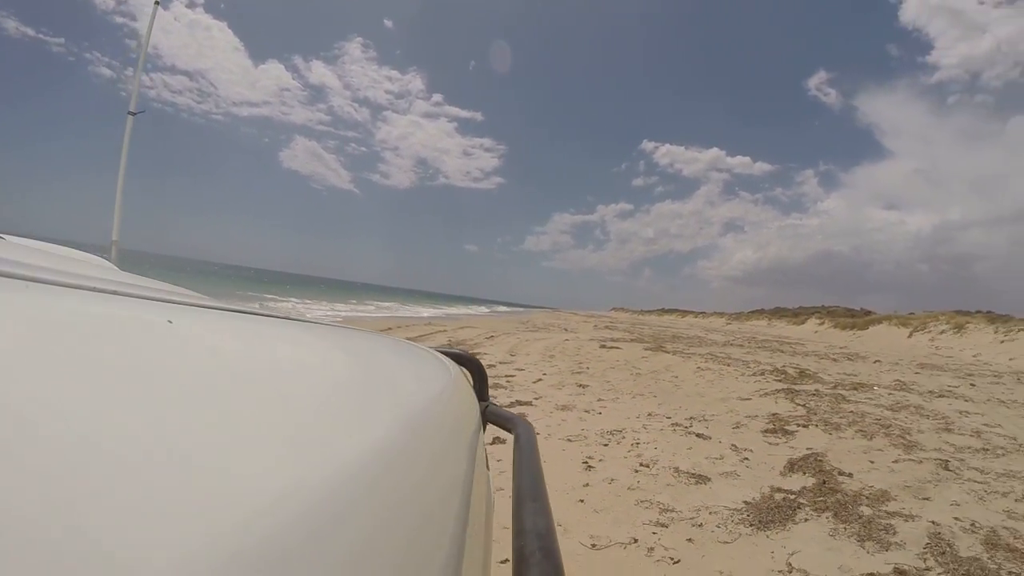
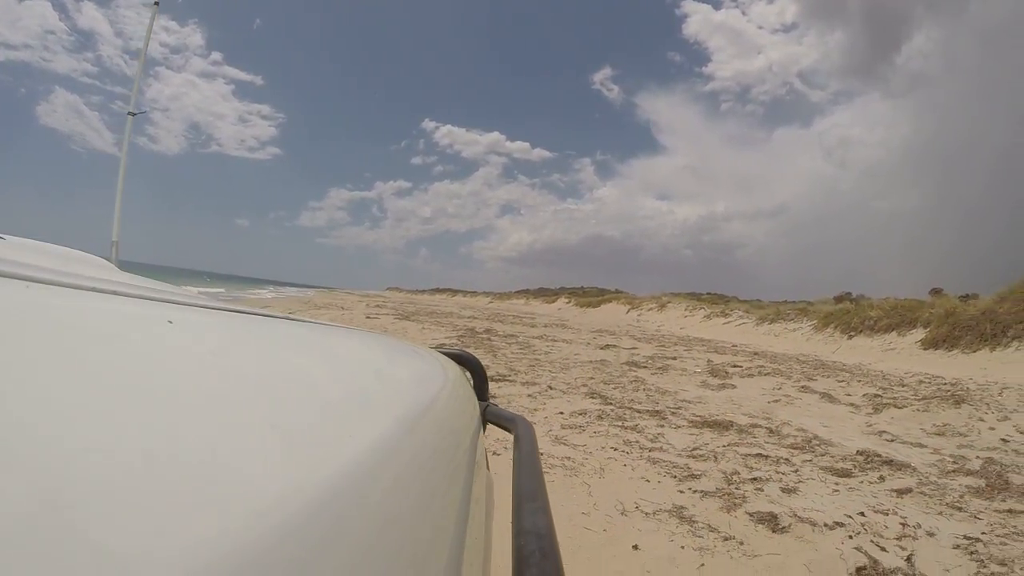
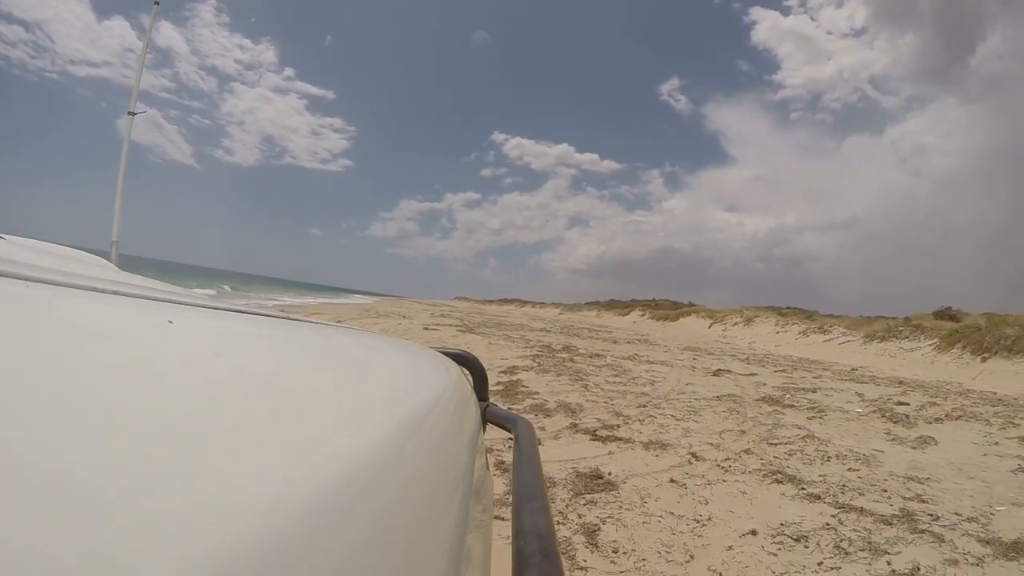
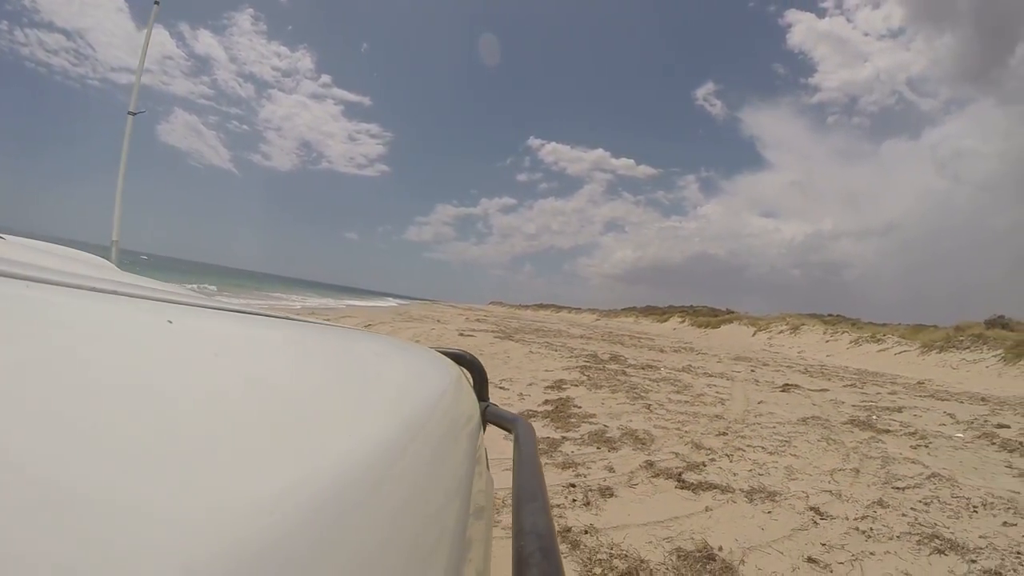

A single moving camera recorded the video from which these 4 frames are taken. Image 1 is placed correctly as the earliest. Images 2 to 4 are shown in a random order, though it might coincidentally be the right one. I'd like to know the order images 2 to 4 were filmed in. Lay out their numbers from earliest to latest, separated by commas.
4, 3, 2
